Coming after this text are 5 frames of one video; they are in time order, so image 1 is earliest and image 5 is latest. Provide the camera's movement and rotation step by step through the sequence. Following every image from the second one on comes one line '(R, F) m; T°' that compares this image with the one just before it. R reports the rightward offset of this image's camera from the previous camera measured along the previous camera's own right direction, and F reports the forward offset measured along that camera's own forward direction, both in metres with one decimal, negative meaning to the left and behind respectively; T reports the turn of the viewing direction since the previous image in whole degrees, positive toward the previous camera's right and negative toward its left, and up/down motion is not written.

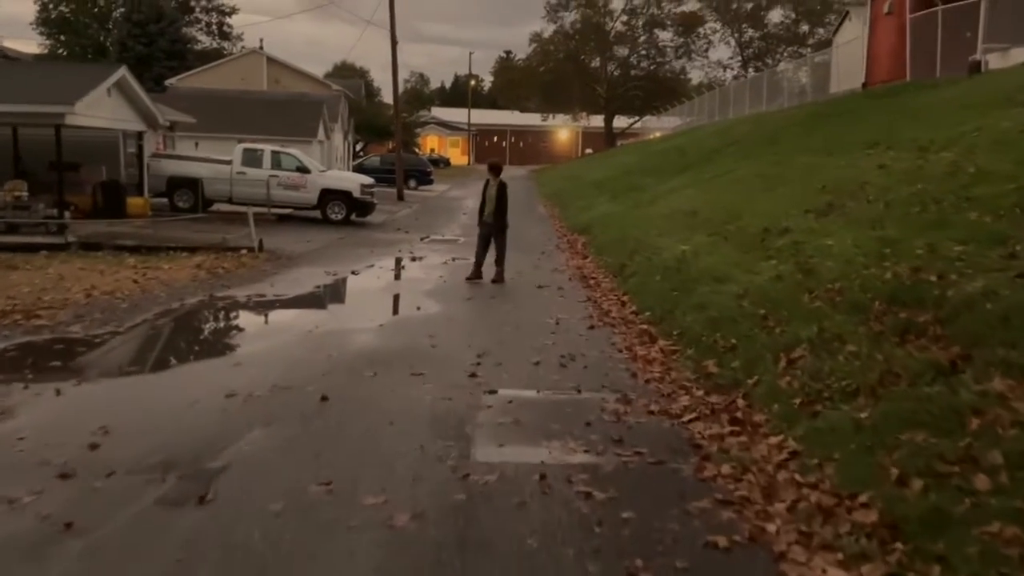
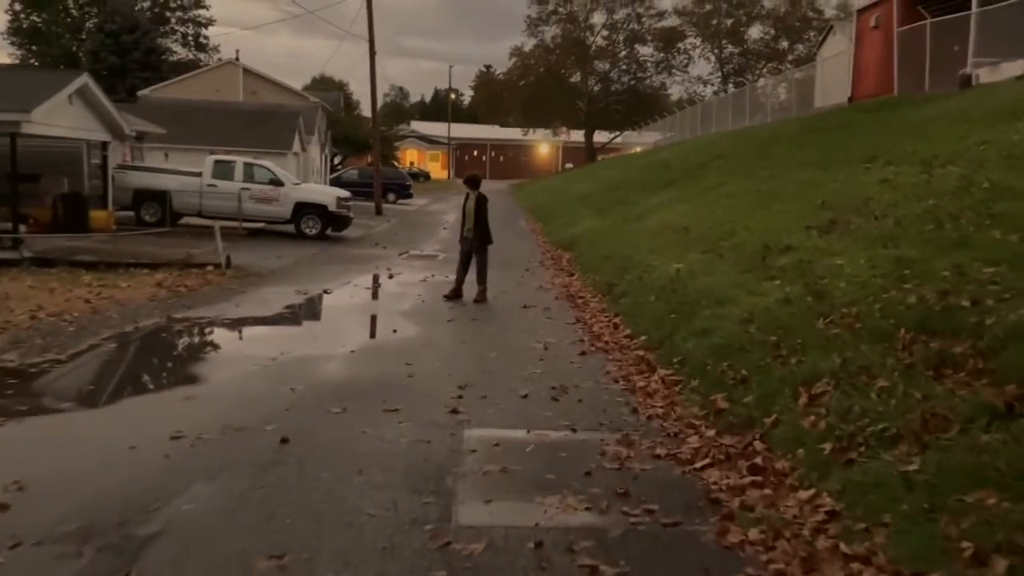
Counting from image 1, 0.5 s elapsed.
(-0.1, +0.9) m; +1°
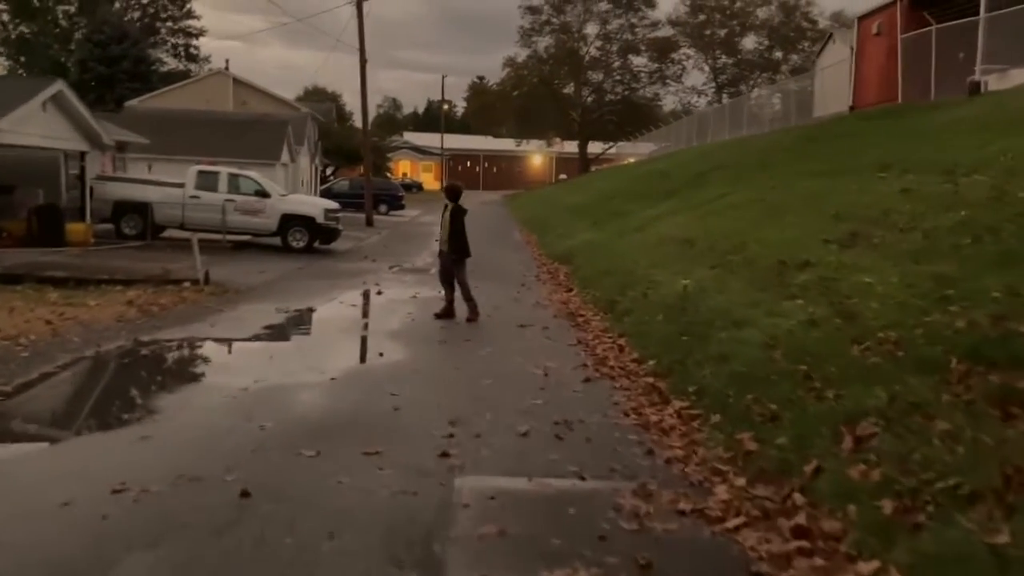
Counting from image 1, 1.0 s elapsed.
(0.0, +0.9) m; 0°
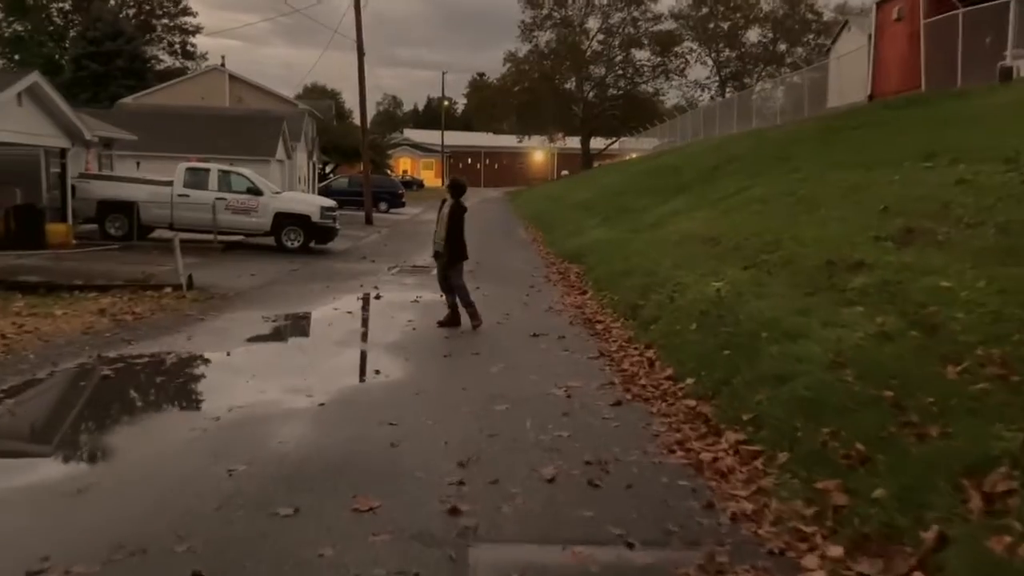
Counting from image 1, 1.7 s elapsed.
(-0.1, +1.3) m; 0°
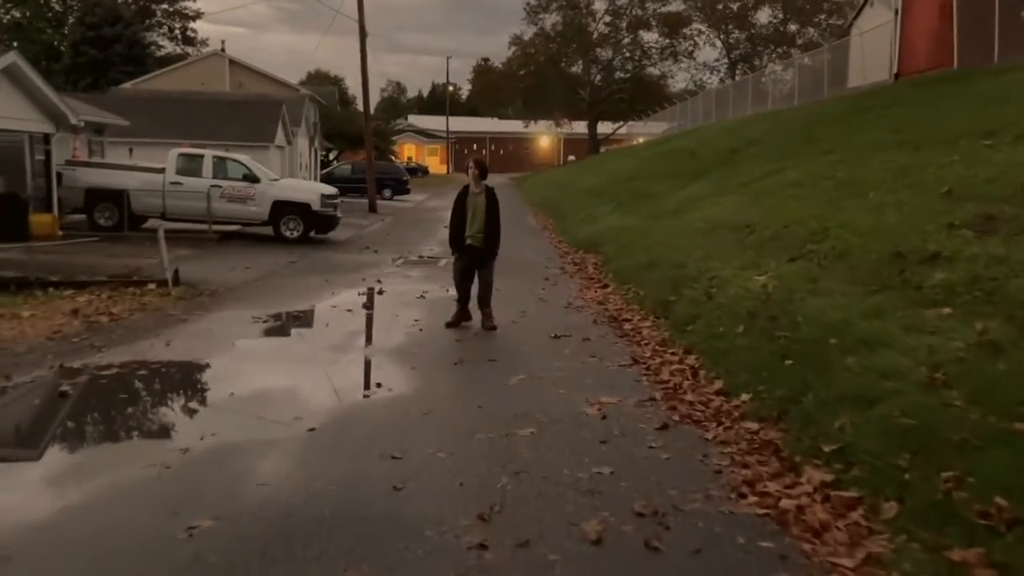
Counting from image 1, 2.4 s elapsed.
(-0.2, +1.2) m; 0°
